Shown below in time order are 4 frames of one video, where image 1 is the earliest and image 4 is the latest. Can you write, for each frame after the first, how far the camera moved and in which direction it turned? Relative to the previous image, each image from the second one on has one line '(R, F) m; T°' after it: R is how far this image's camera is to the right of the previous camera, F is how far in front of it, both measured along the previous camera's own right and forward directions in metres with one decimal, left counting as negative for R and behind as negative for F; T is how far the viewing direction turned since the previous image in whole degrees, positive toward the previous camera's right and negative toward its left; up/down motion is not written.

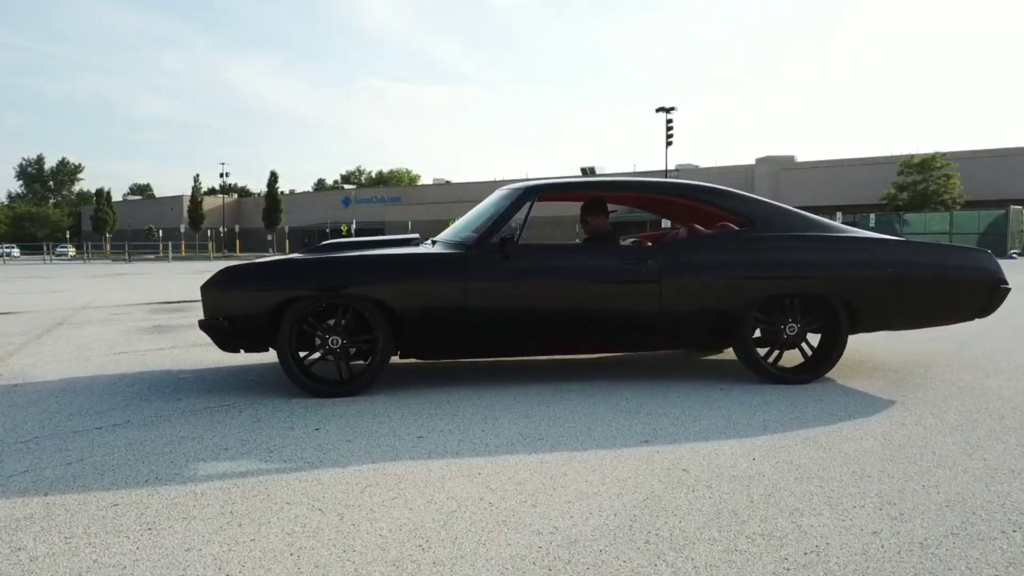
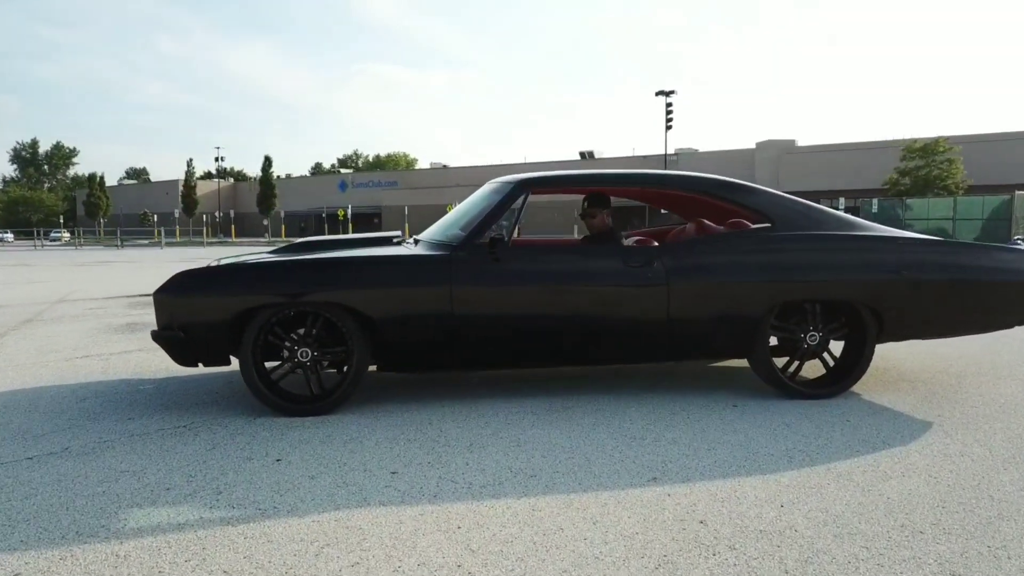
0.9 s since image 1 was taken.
(0.0, +0.5) m; 0°
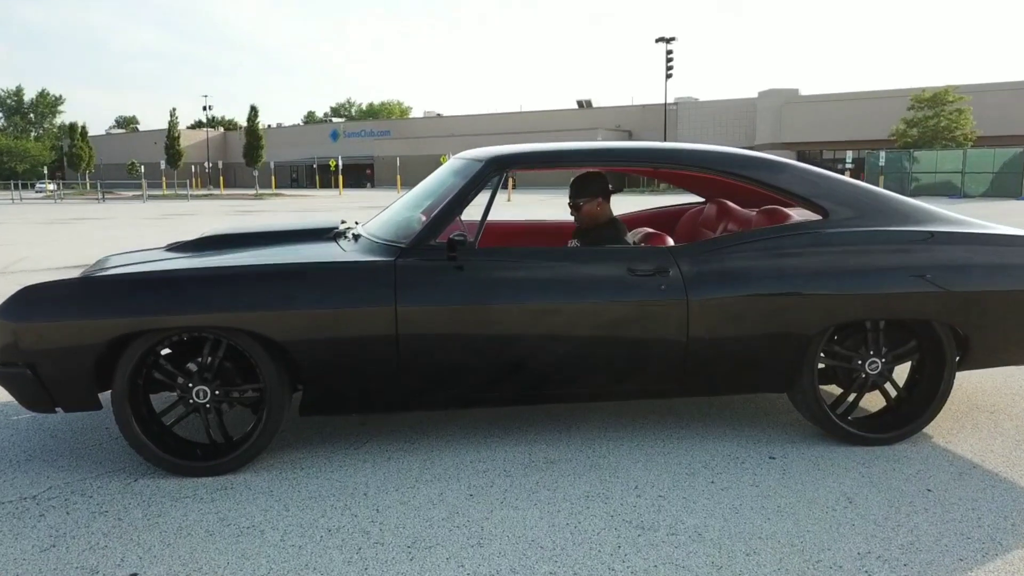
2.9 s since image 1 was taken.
(+0.1, +1.1) m; 0°
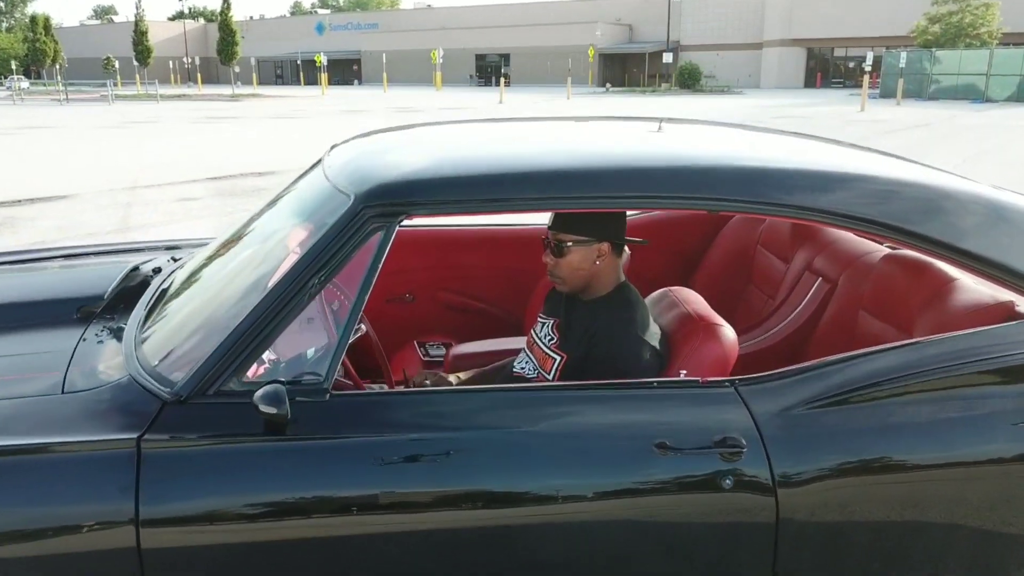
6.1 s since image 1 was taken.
(+0.2, +1.8) m; 0°
